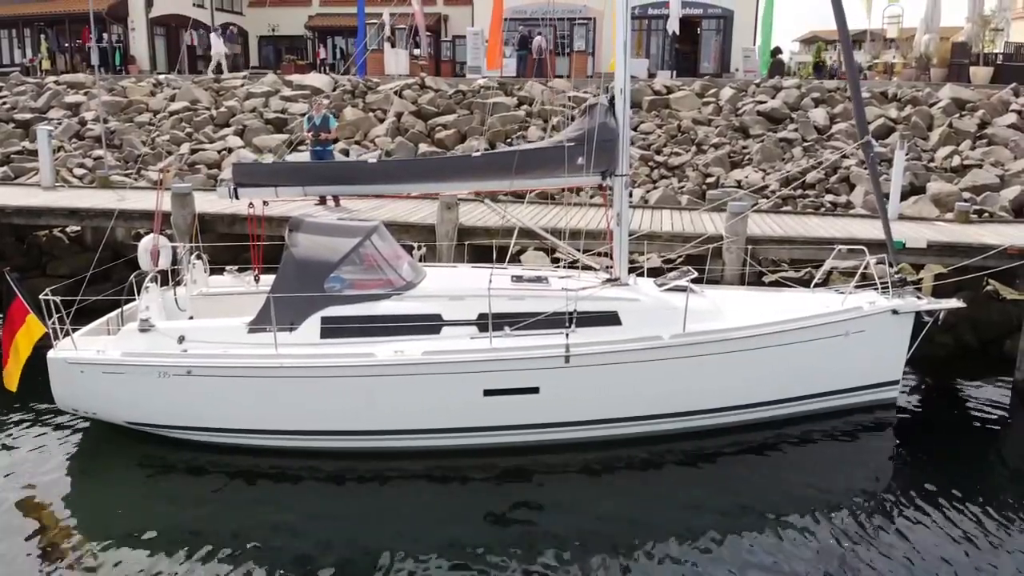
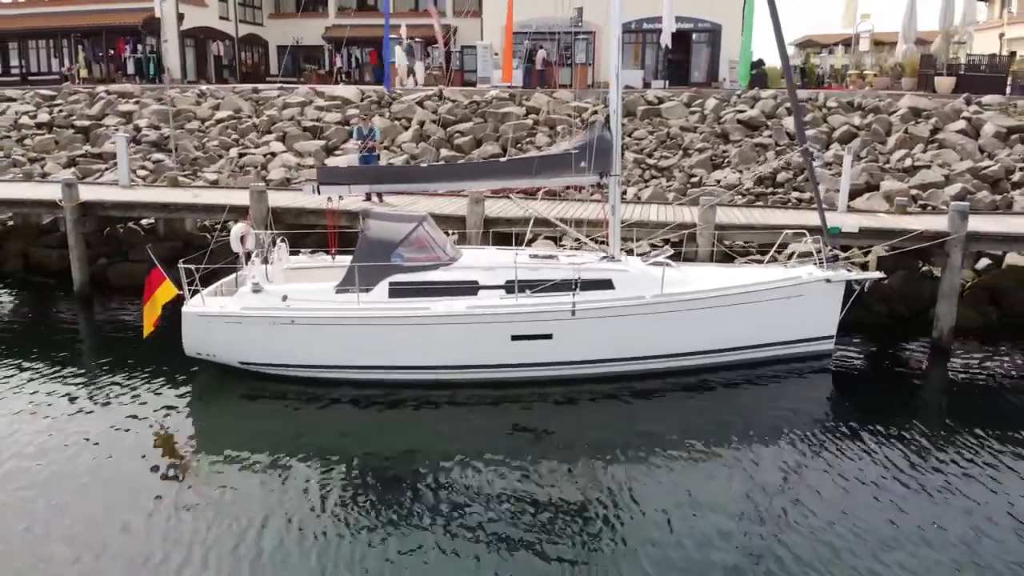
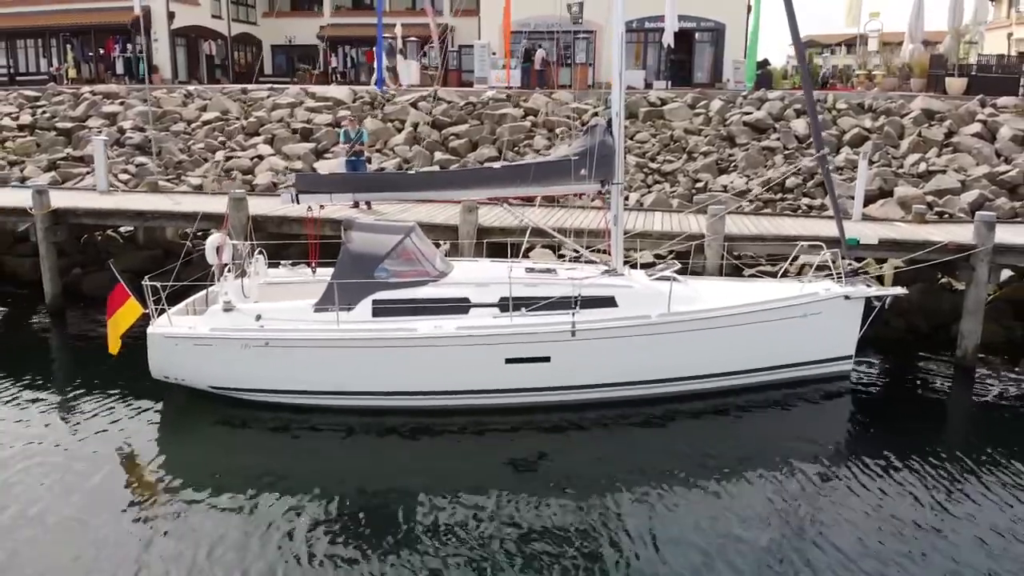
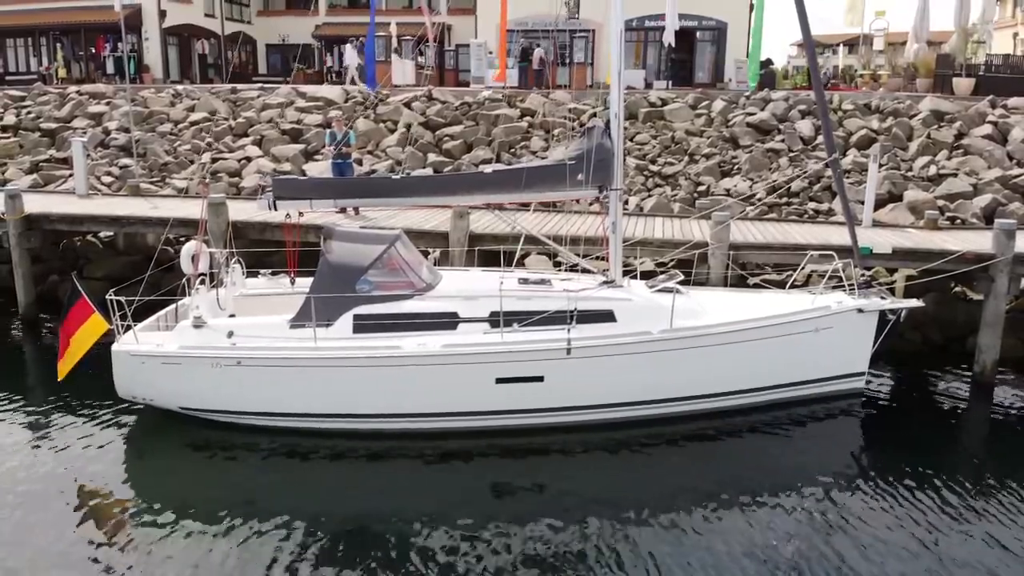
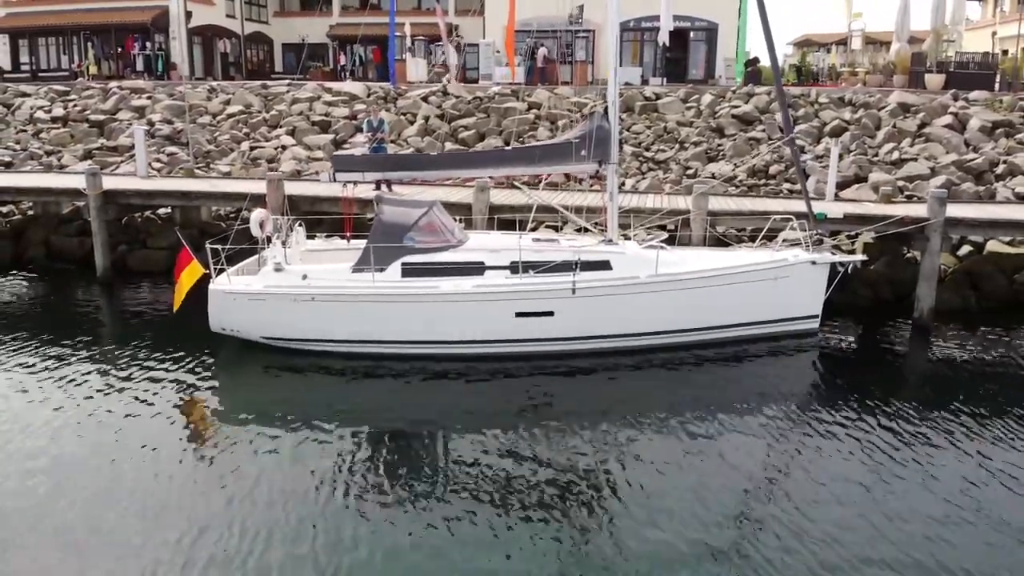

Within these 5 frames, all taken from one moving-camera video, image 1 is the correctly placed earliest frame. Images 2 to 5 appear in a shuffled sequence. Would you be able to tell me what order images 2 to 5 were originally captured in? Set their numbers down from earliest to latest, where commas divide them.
4, 3, 2, 5
